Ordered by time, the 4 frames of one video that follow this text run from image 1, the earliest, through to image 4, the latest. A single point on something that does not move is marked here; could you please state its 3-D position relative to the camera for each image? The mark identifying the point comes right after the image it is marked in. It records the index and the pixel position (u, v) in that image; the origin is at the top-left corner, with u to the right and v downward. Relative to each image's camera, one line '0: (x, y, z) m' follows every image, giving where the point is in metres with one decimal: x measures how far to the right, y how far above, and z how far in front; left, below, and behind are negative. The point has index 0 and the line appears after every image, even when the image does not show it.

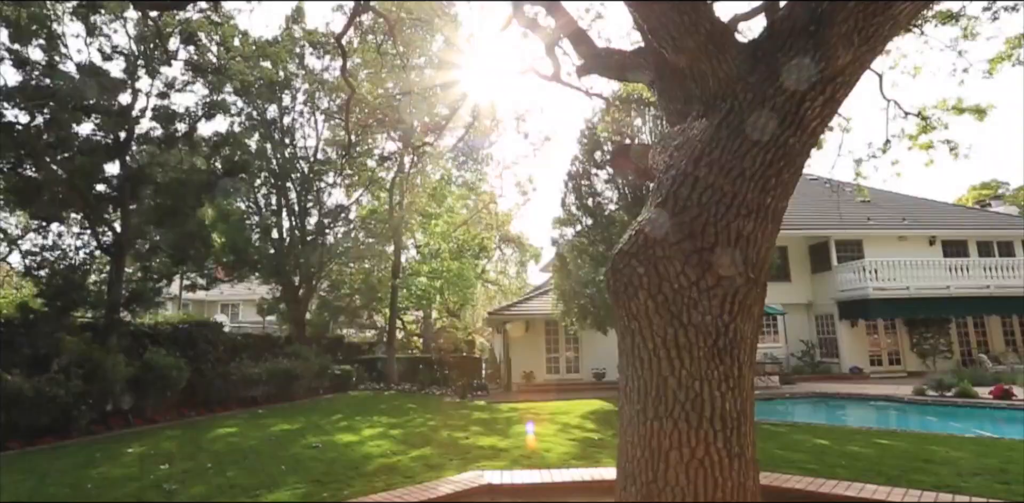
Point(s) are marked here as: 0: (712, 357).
0: (+1.0, -0.5, +3.1) m
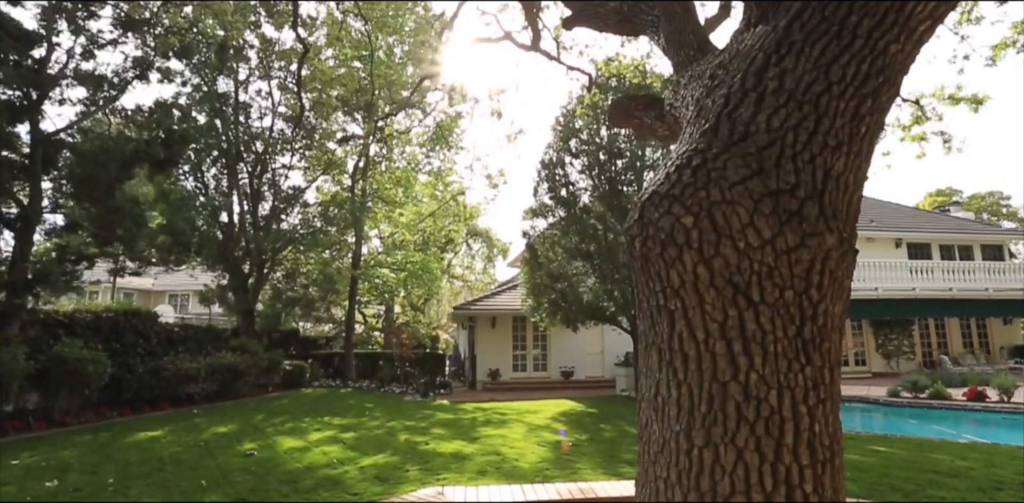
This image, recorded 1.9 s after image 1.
0: (+0.9, -0.3, +2.1) m
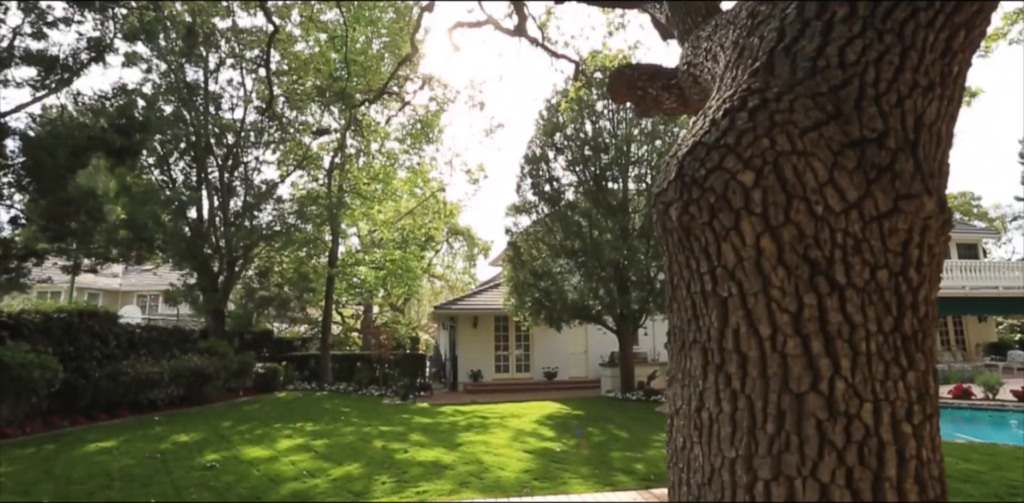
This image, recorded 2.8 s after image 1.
0: (+0.9, -0.3, +1.5) m
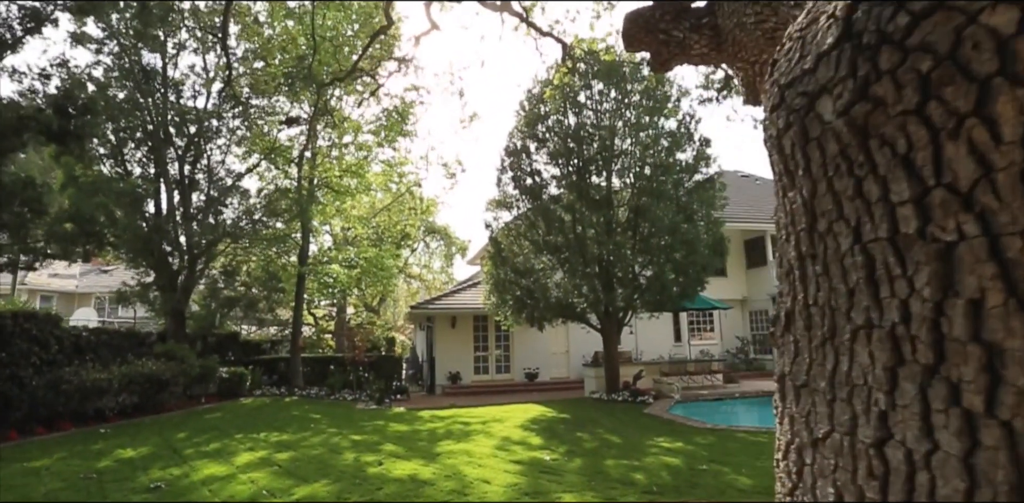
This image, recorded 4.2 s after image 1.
0: (+1.0, -0.1, +0.8) m
